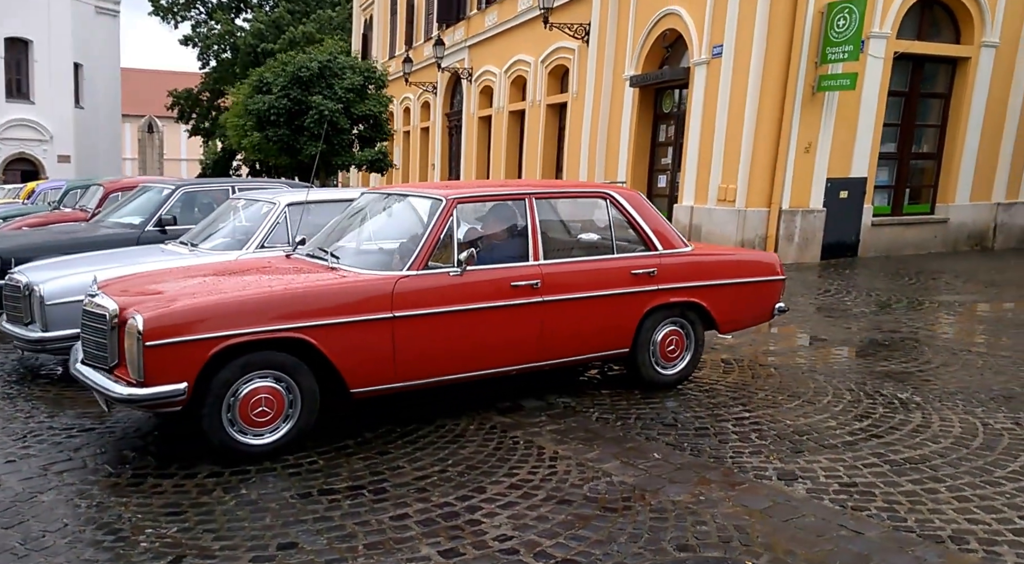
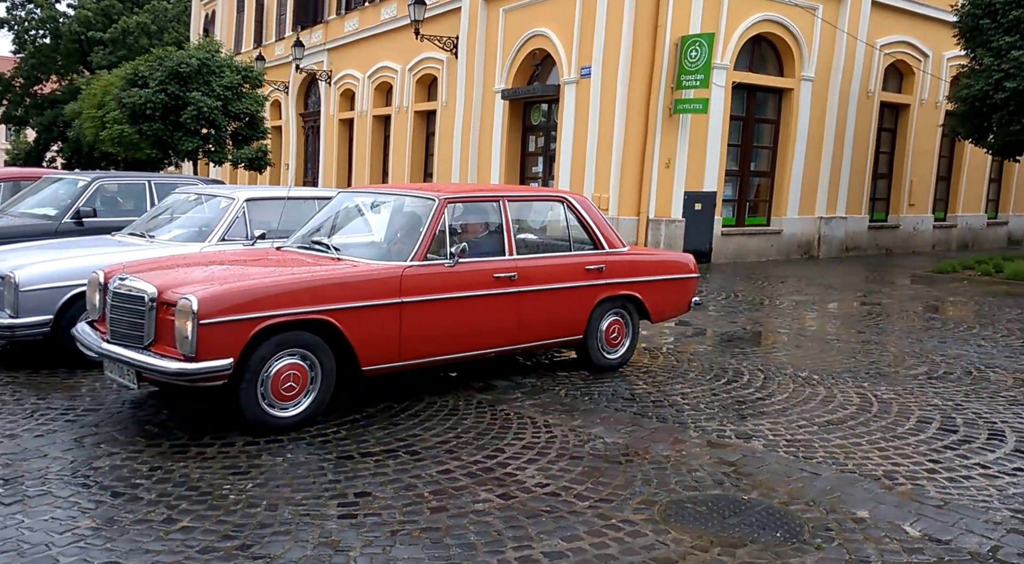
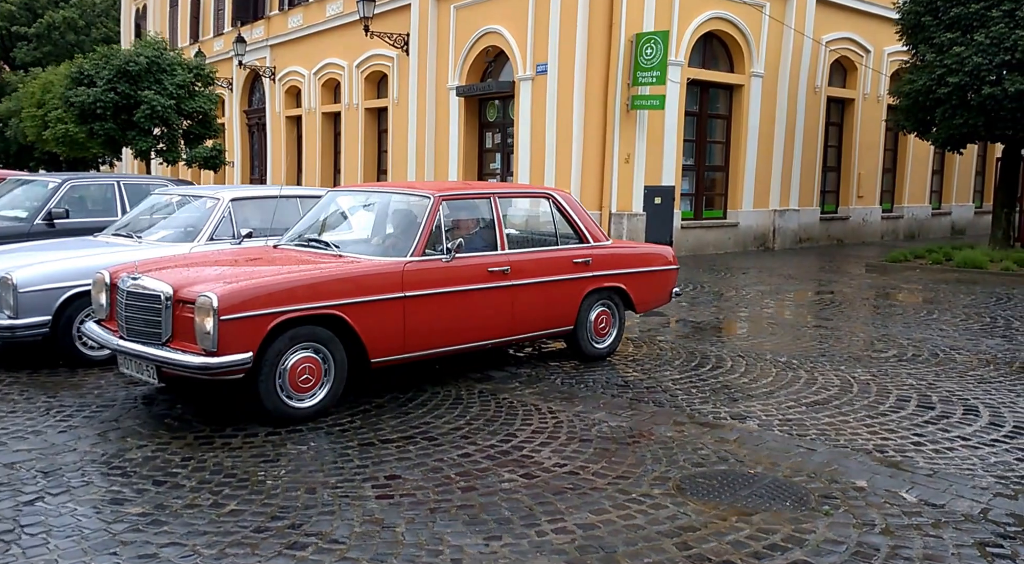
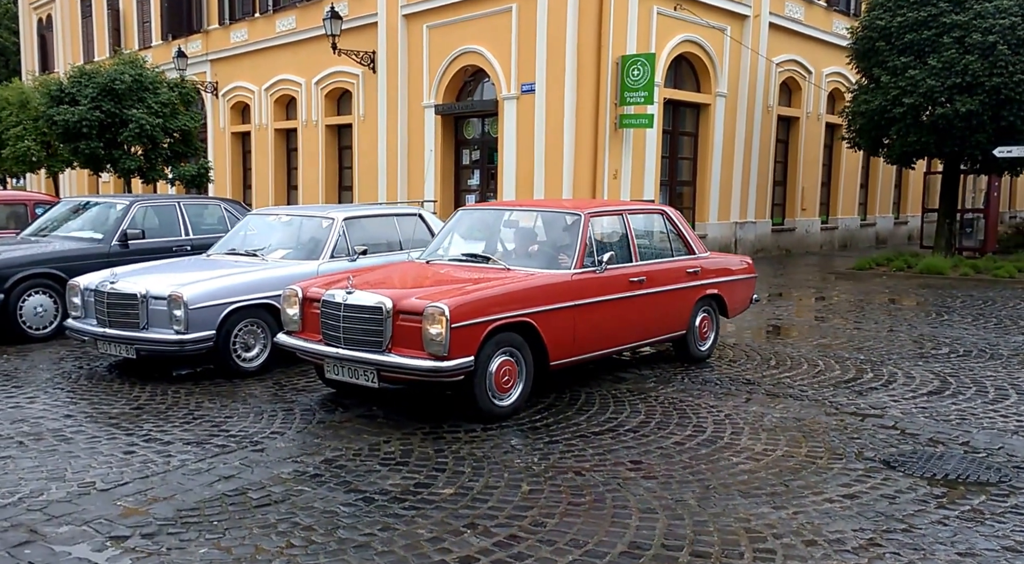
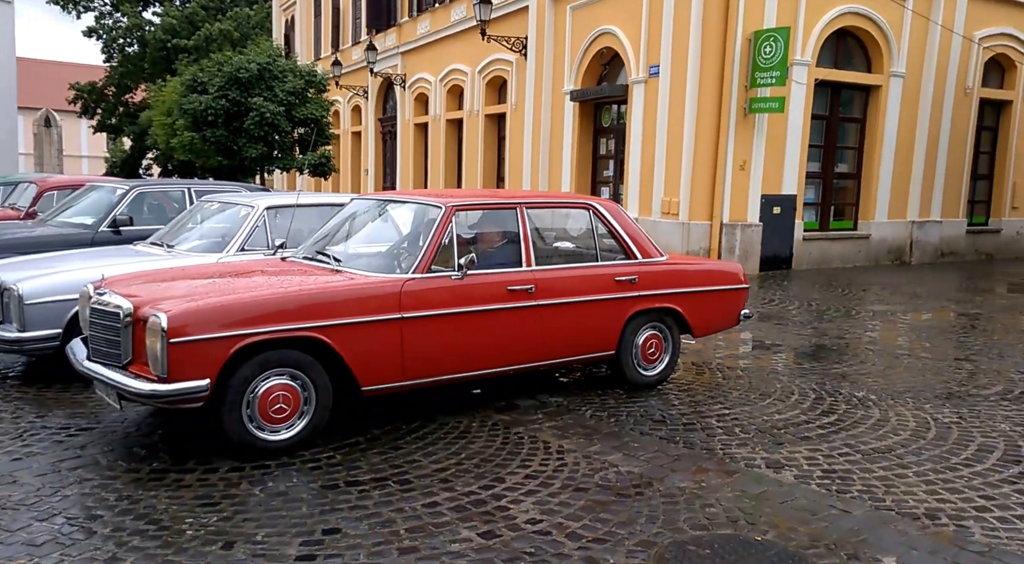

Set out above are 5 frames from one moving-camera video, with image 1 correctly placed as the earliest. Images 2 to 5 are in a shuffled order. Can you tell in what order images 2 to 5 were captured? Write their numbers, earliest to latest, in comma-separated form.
5, 2, 3, 4
